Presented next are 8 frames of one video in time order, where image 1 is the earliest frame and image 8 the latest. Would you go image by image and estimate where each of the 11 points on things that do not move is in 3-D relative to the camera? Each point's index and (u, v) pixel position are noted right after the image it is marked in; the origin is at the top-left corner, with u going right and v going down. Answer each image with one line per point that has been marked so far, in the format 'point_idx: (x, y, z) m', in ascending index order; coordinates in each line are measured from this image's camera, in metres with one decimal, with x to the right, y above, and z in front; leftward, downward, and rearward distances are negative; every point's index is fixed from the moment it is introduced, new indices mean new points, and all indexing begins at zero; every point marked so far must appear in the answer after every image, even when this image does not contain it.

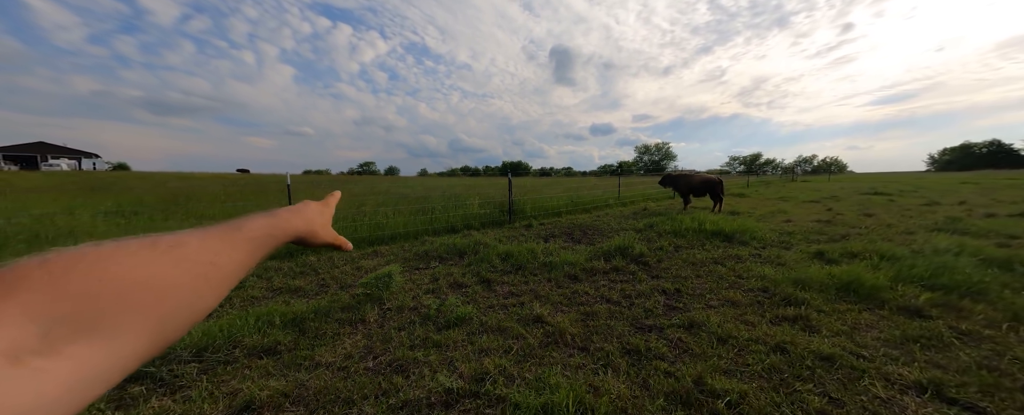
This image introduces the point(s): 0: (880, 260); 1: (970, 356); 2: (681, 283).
0: (+4.9, -0.7, +3.9) m
1: (+3.2, -1.1, +2.1) m
2: (+2.0, -0.9, +3.4) m
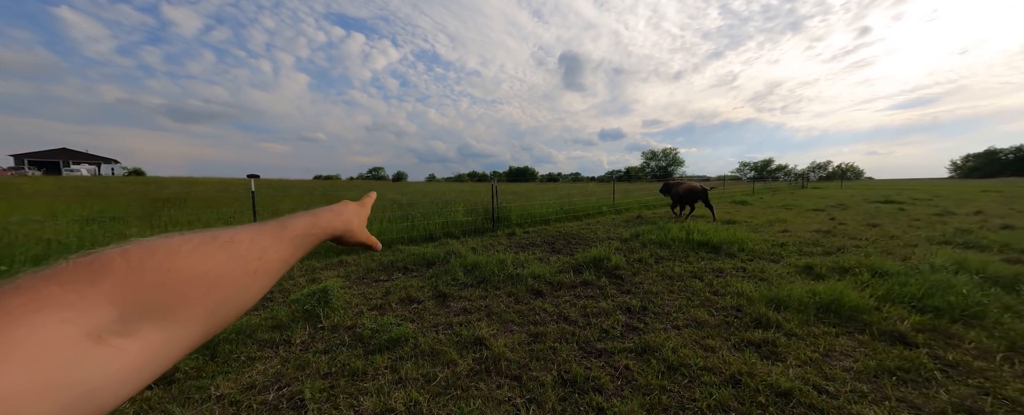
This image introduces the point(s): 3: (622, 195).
0: (+4.4, -0.9, +3.6) m
1: (+2.7, -1.2, +1.8) m
2: (+1.5, -1.0, +3.2) m
3: (+4.3, +0.6, +11.5) m
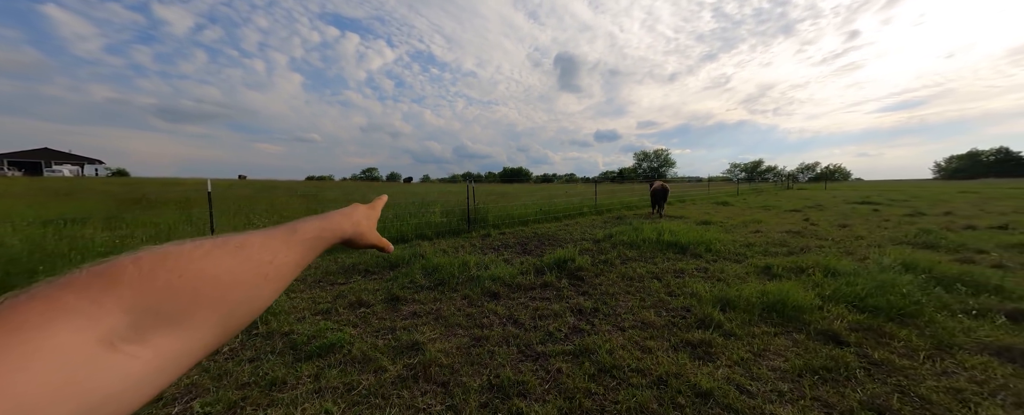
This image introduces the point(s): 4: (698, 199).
0: (+3.9, -0.9, +3.7) m
1: (+2.3, -1.2, +1.9) m
2: (+1.0, -1.0, +3.2) m
3: (+3.7, +0.6, +11.6) m
4: (+9.4, +0.4, +14.8) m
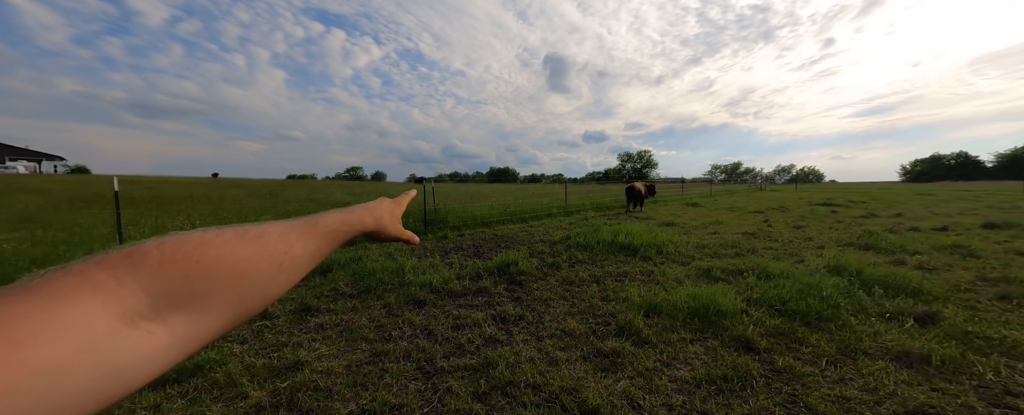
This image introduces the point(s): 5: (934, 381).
0: (+3.1, -0.9, +3.7) m
1: (+1.5, -1.2, +1.8) m
2: (+0.2, -1.1, +3.1) m
3: (+2.5, +0.5, +11.6) m
4: (+8.1, +0.4, +15.0) m
5: (+2.9, -1.2, +2.0) m
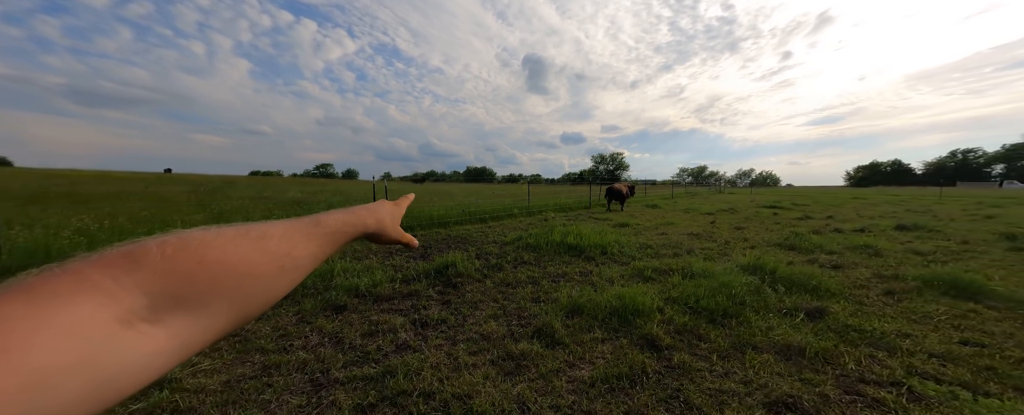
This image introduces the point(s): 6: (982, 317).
0: (+2.3, -1.0, +3.9) m
1: (+0.8, -1.3, +1.9) m
2: (-0.5, -1.1, +3.1) m
3: (+1.1, +0.5, +11.7) m
4: (+6.4, +0.3, +15.5) m
5: (+2.2, -1.2, +2.2) m
6: (+4.9, -1.1, +3.1) m
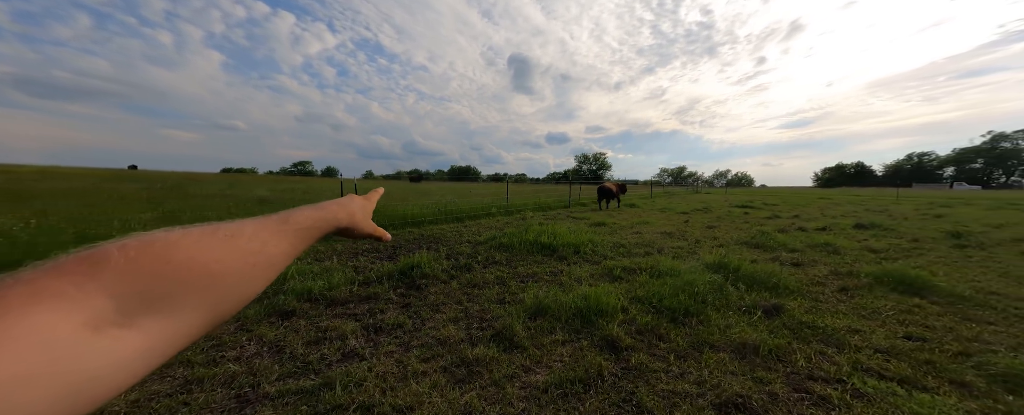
0: (+1.8, -0.9, +3.9) m
1: (+0.5, -1.3, +1.8) m
2: (-0.9, -1.1, +3.0) m
3: (+0.3, +0.5, +11.6) m
4: (+5.4, +0.4, +15.7) m
5: (+1.9, -1.2, +2.2) m
6: (+4.5, -1.1, +3.2) m
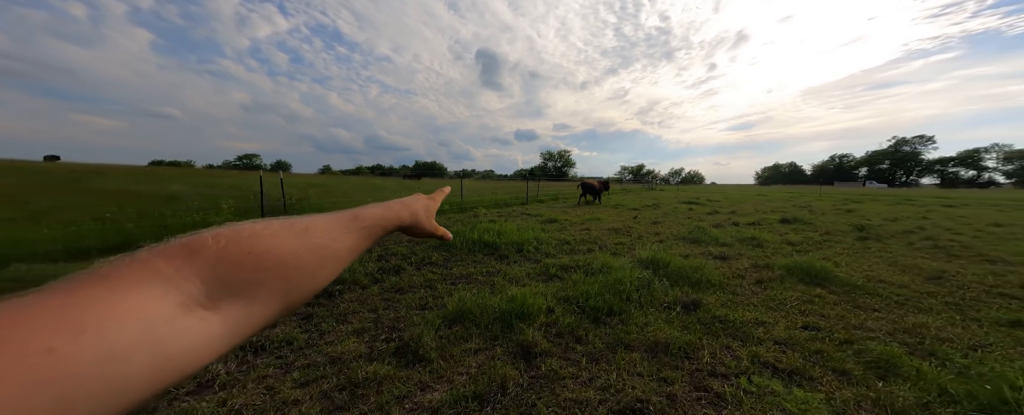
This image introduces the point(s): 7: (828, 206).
0: (+0.9, -0.9, +3.8) m
1: (-0.2, -1.2, +1.7) m
2: (-1.7, -1.1, +2.6) m
3: (-1.4, +0.6, +11.4) m
4: (+3.2, +0.5, +16.0) m
5: (+1.2, -1.2, +2.2) m
6: (+3.7, -1.1, +3.5) m
7: (+15.2, +0.1, +14.1) m
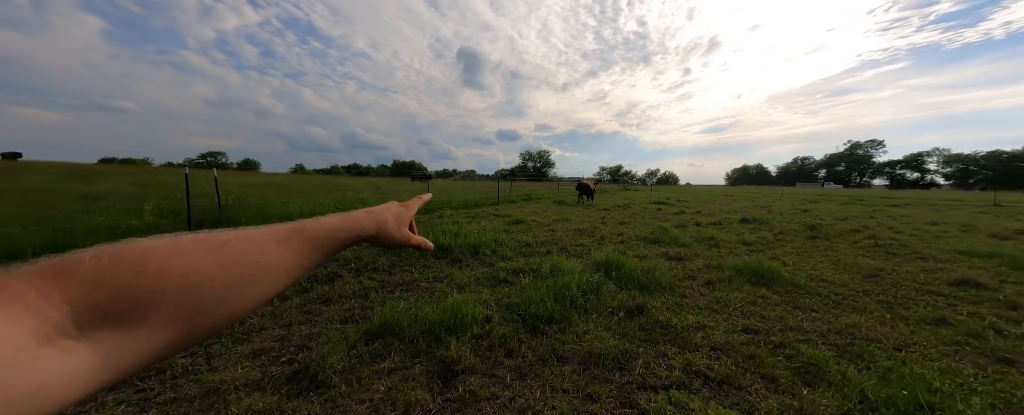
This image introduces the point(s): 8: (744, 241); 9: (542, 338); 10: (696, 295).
0: (+0.2, -0.9, +3.7) m
1: (-0.7, -1.3, +1.5) m
2: (-2.3, -1.1, +2.3) m
3: (-2.5, +0.6, +11.1) m
4: (+1.8, +0.5, +16.0) m
5: (+0.6, -1.2, +2.1) m
6: (+3.0, -1.1, +3.5) m
7: (+13.9, +0.1, +14.8) m
8: (+5.1, -0.7, +6.4) m
9: (+0.3, -1.1, +2.6) m
10: (+2.3, -1.1, +3.7) m
